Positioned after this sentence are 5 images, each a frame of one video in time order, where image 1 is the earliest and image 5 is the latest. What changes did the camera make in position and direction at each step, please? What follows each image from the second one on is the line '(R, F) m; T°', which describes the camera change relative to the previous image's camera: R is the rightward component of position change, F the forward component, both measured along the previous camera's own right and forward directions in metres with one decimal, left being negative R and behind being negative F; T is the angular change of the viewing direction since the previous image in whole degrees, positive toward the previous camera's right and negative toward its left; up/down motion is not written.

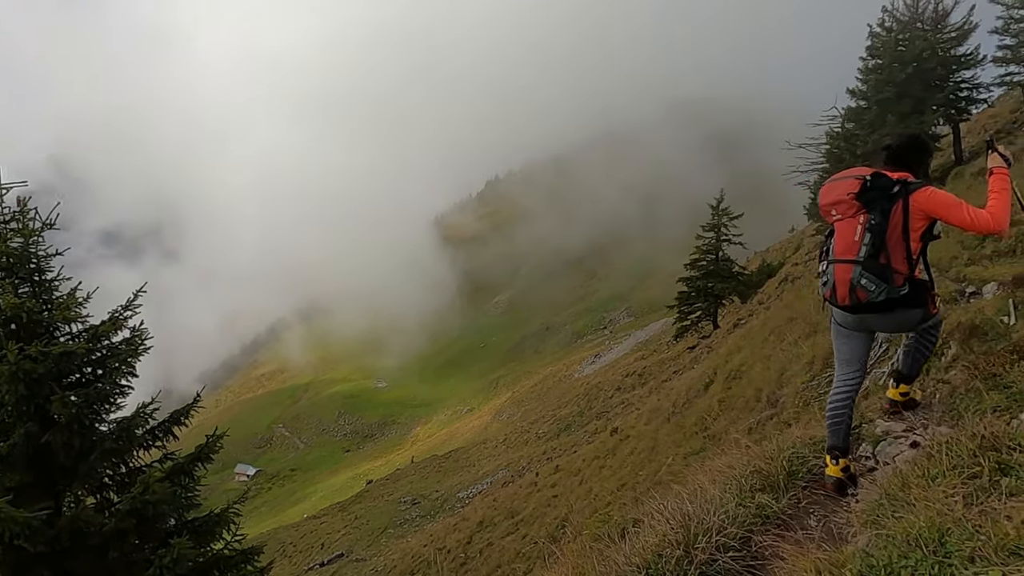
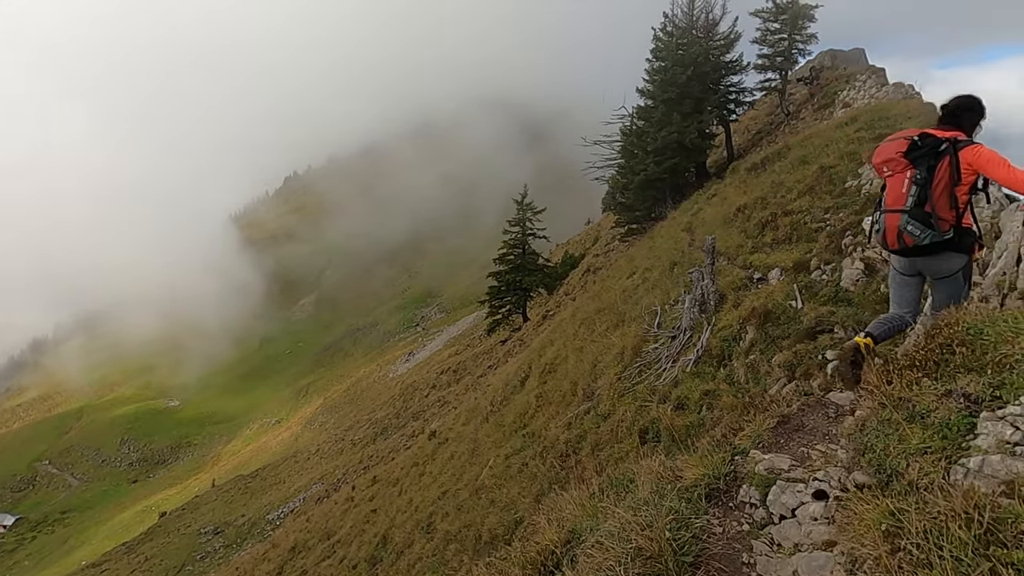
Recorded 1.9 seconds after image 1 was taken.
(+1.4, +1.8) m; -21°
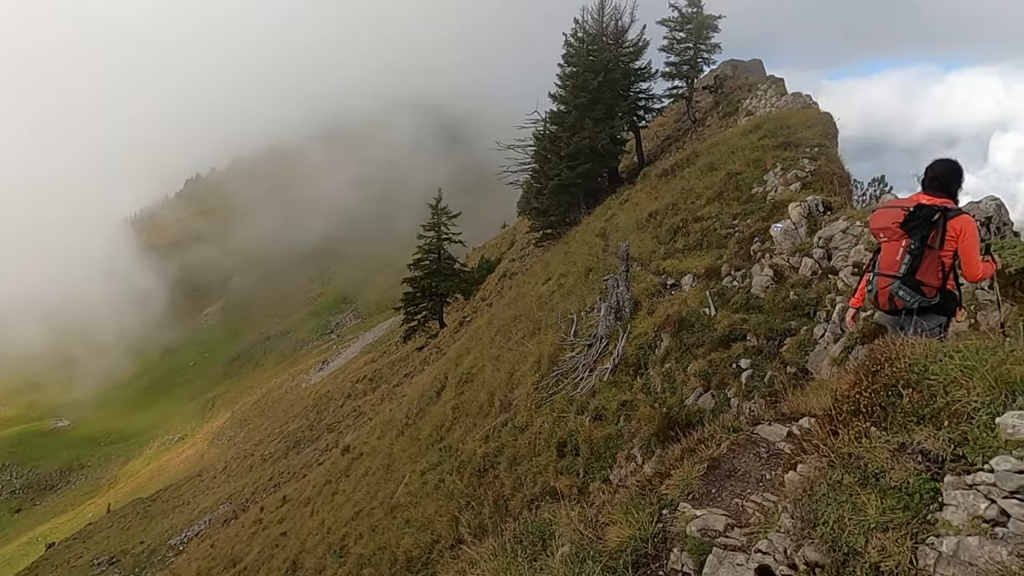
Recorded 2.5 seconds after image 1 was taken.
(+0.1, +0.5) m; +7°
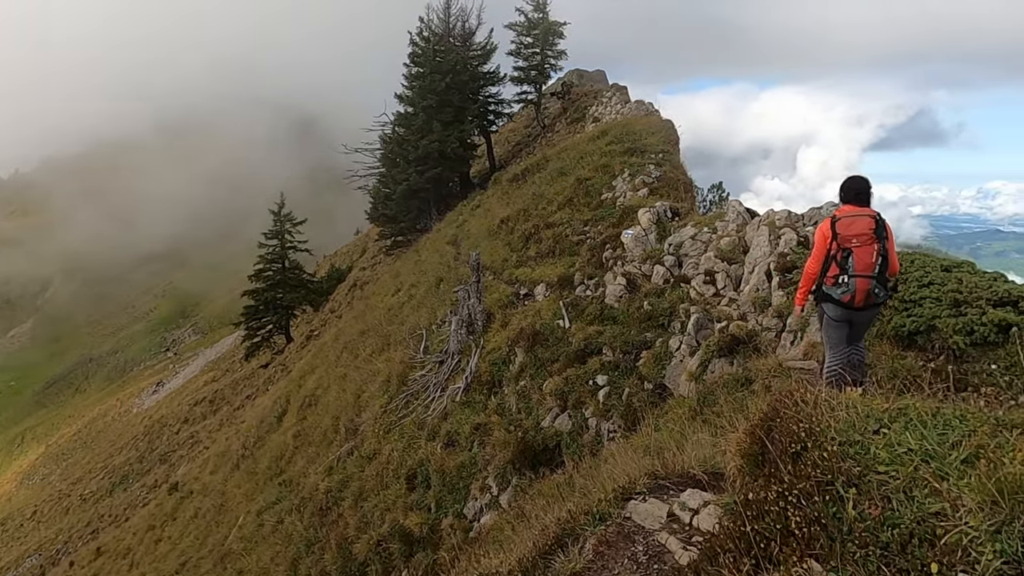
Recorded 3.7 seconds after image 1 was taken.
(+0.3, +1.1) m; +12°
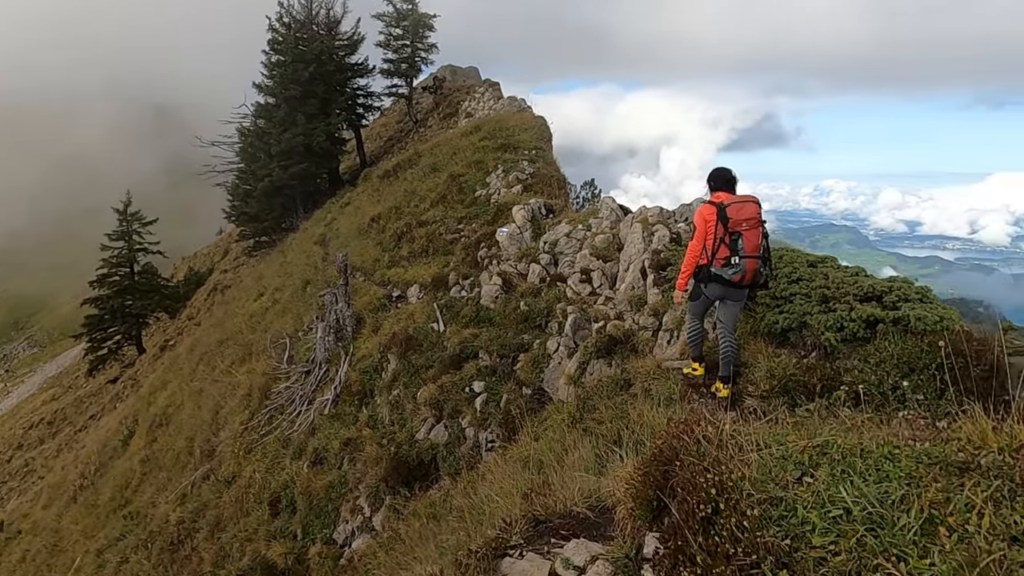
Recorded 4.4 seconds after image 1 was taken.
(+0.1, +0.5) m; +10°
